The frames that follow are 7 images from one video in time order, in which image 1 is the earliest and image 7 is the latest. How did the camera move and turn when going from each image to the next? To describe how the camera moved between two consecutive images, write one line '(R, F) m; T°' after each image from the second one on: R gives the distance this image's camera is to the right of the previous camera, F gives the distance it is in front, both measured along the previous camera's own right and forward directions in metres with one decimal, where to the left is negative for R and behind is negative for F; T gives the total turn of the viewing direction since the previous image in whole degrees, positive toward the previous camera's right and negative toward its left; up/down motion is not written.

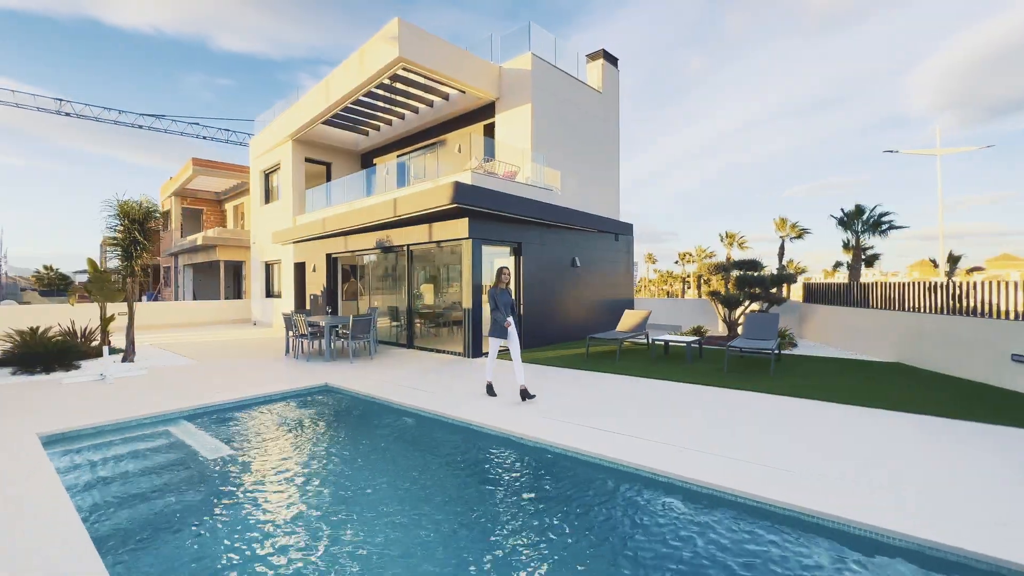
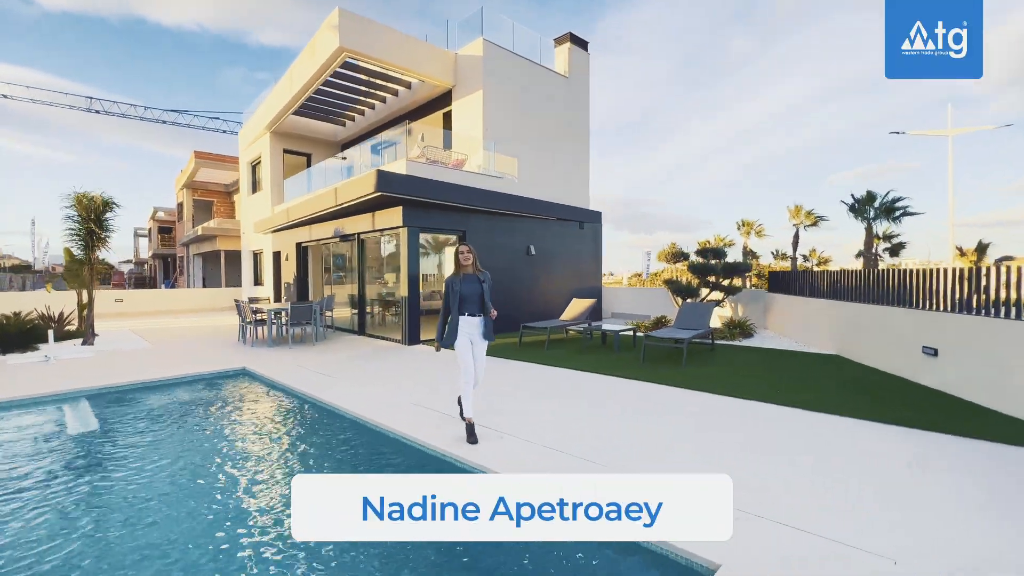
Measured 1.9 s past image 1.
(+1.7, 0.0) m; -4°
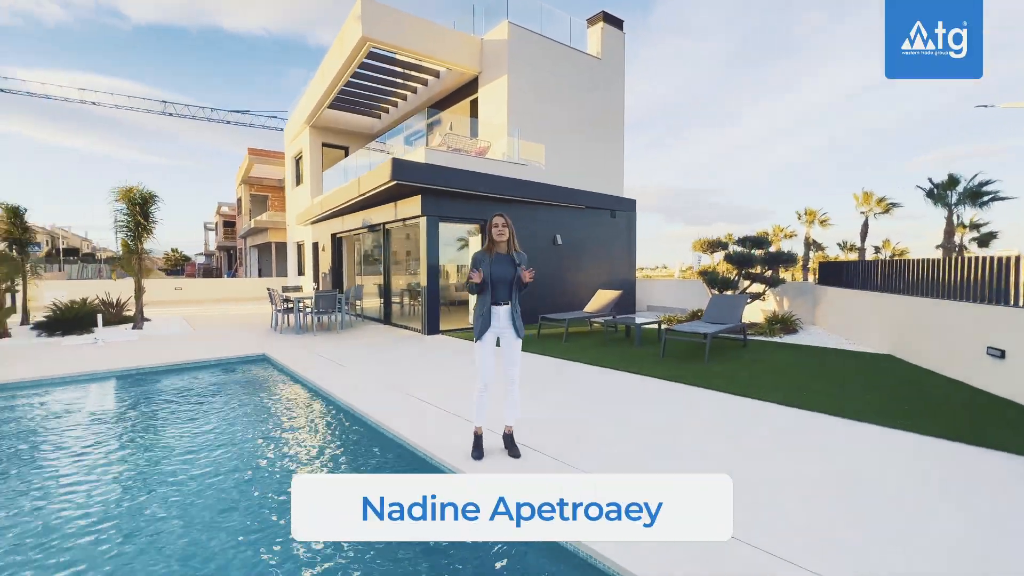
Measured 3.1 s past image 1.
(+0.5, +0.3) m; -6°
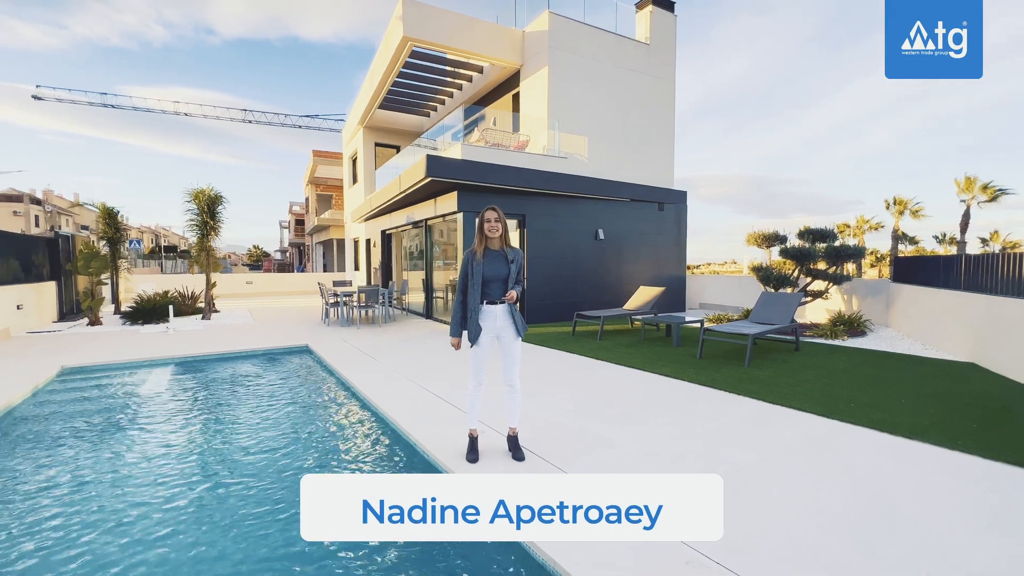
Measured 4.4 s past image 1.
(+0.4, +0.1) m; -7°
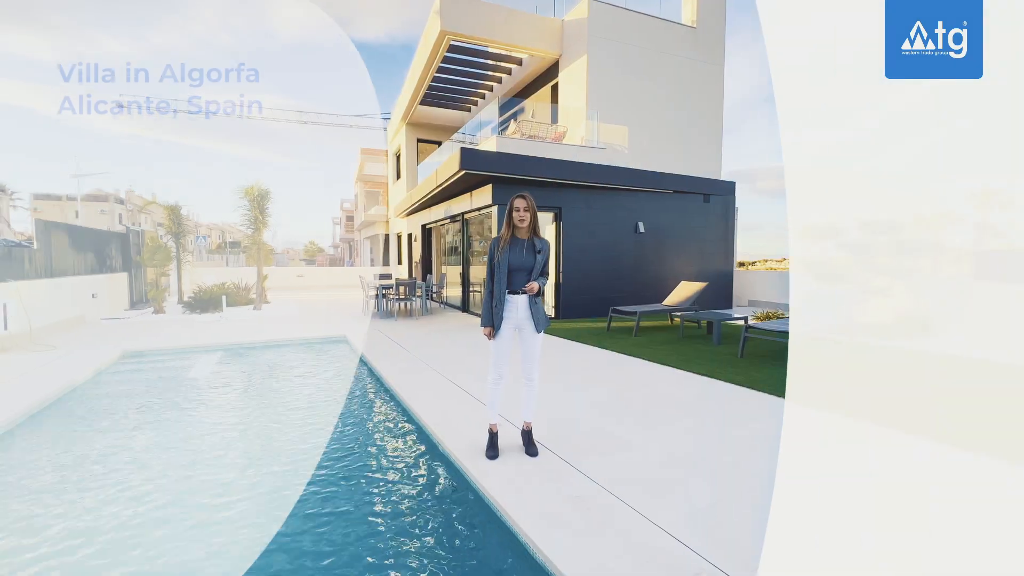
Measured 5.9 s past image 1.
(+0.2, +0.1) m; -6°
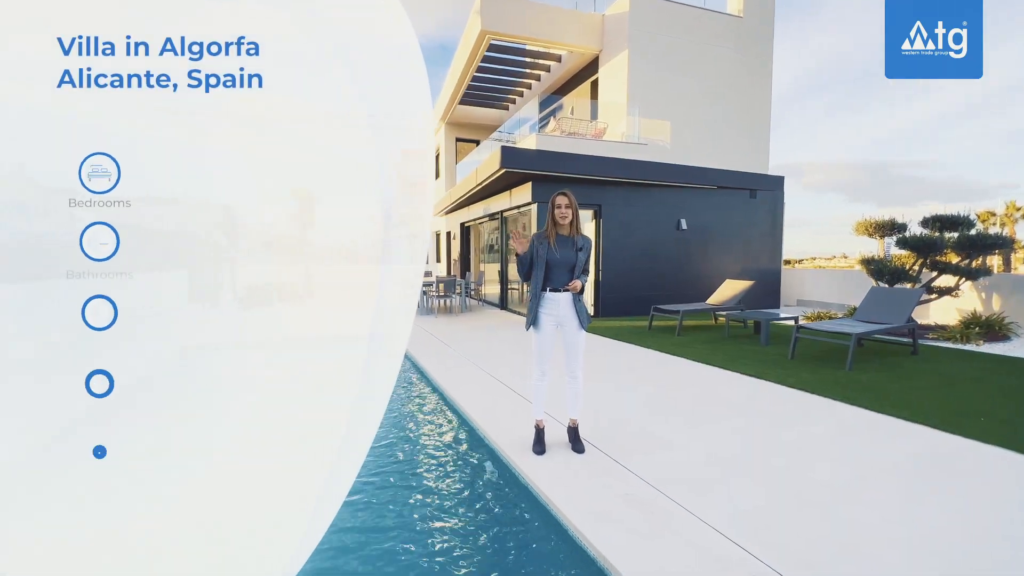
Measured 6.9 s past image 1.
(-0.1, 0.0) m; -4°
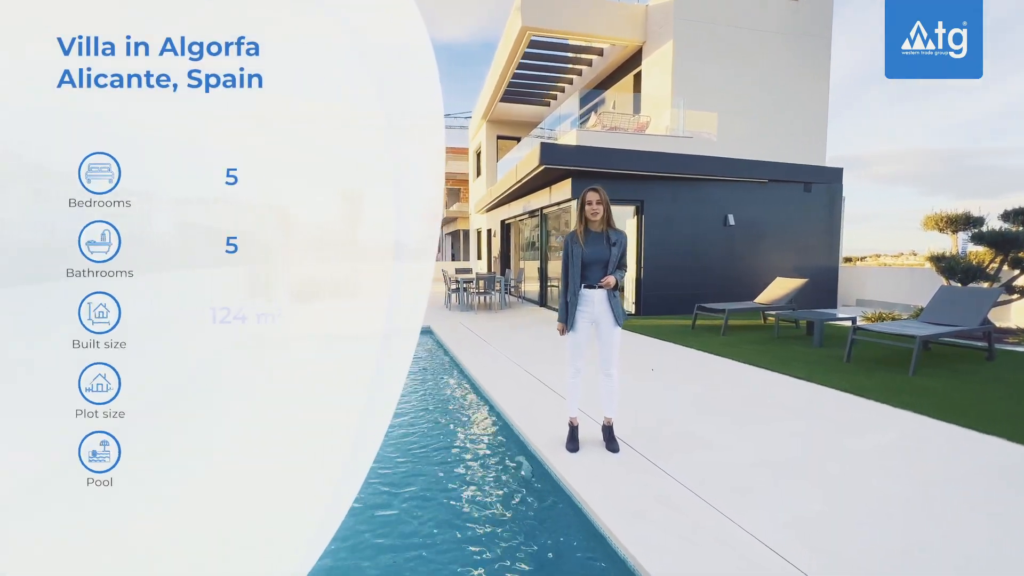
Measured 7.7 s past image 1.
(0.0, 0.0) m; -5°
